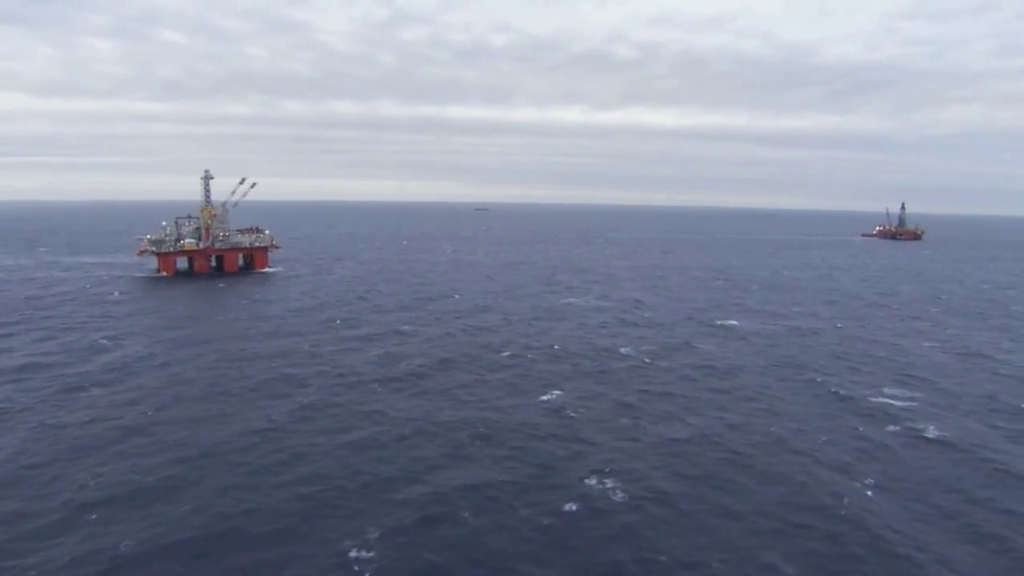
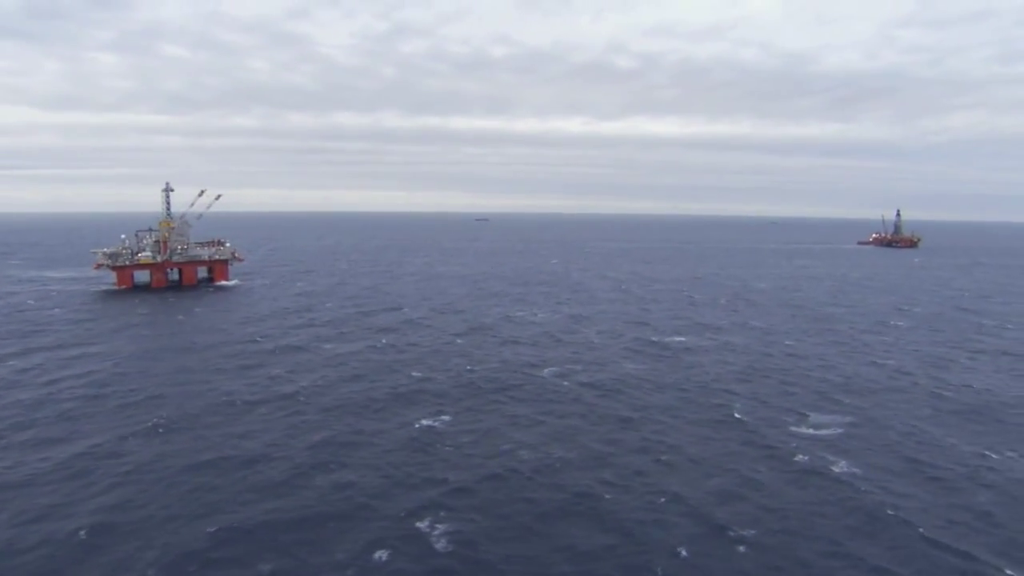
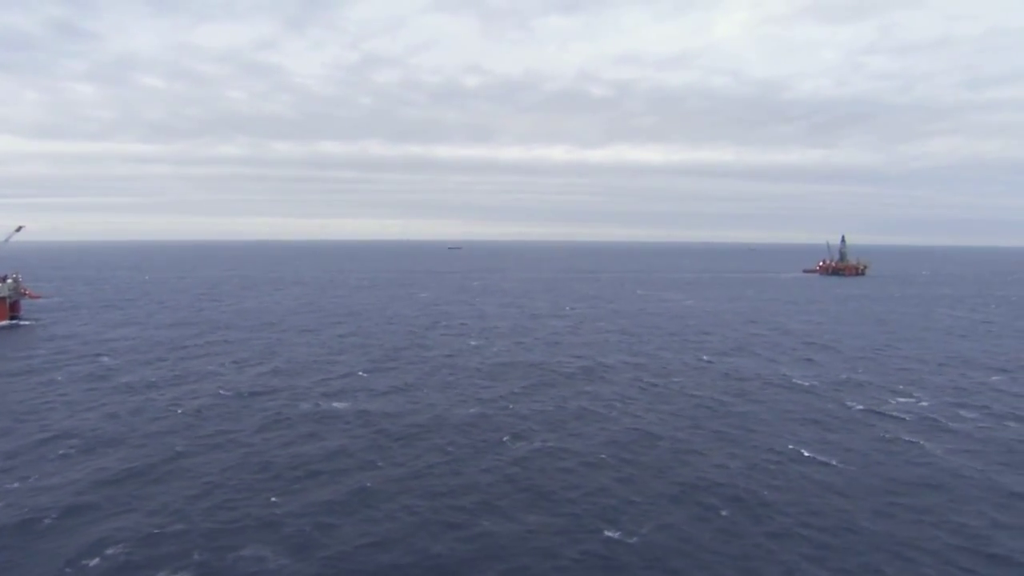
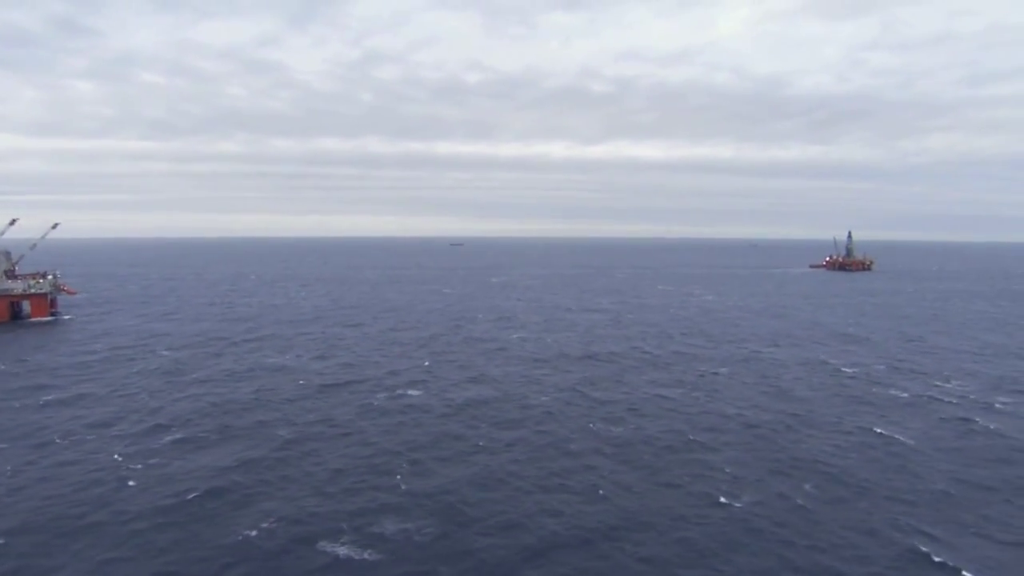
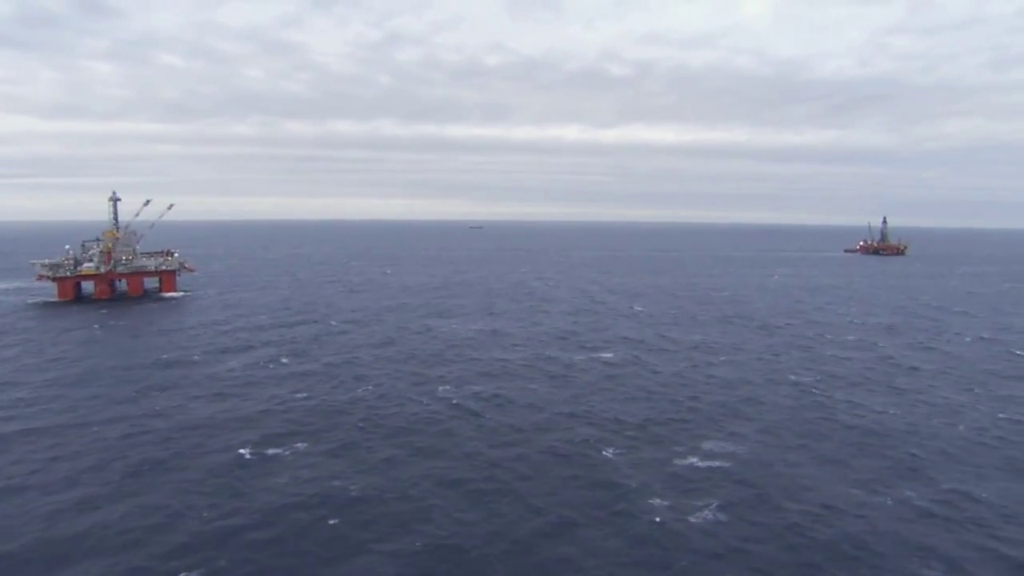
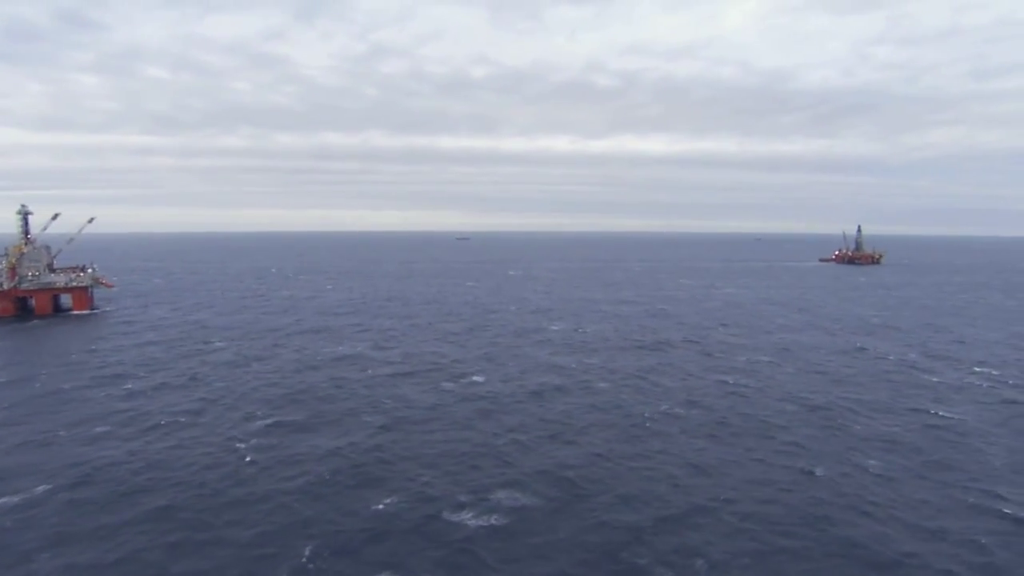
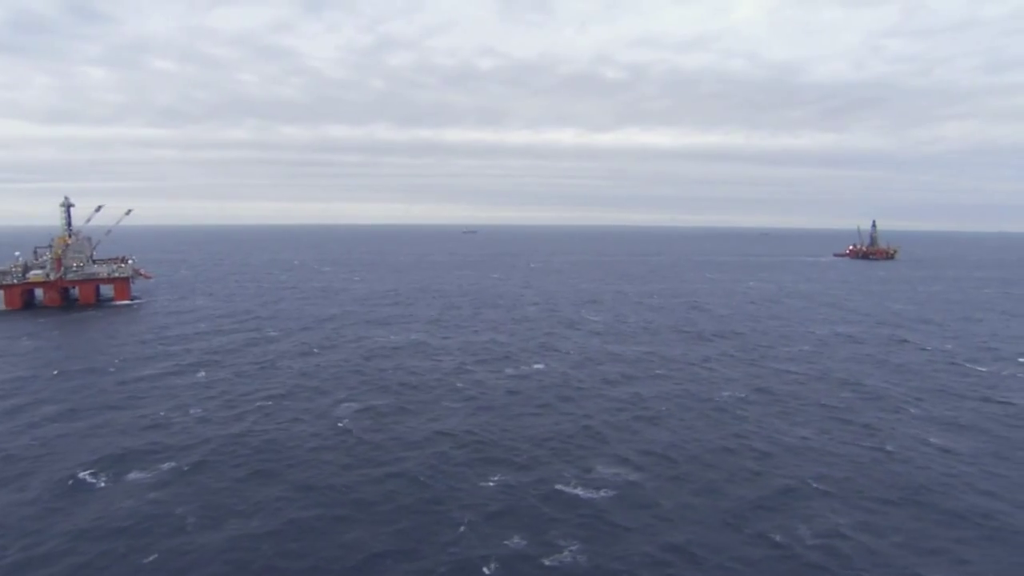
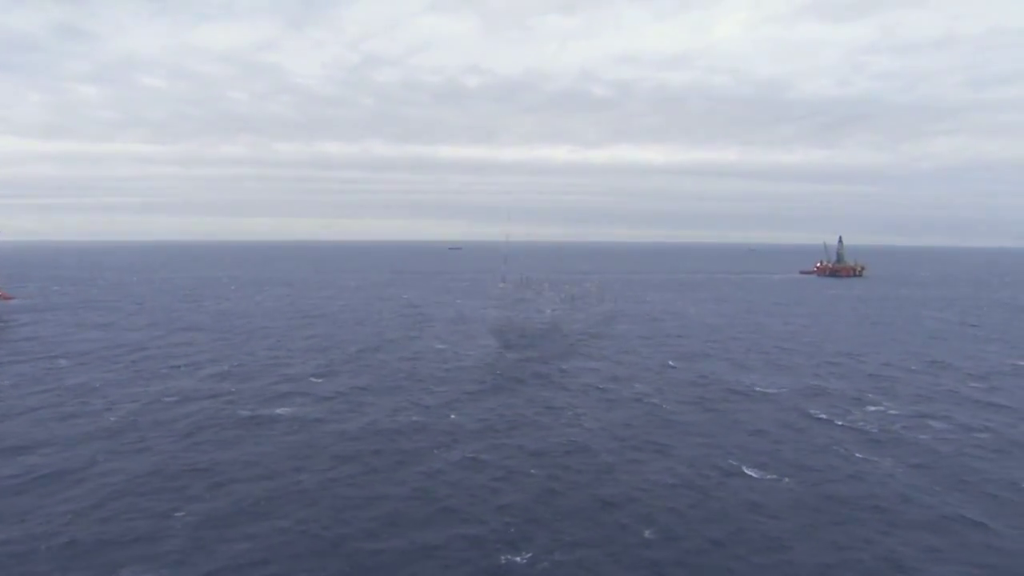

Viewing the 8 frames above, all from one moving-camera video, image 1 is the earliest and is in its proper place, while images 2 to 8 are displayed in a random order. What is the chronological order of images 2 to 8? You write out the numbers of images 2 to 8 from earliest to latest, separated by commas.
2, 5, 7, 6, 4, 3, 8
